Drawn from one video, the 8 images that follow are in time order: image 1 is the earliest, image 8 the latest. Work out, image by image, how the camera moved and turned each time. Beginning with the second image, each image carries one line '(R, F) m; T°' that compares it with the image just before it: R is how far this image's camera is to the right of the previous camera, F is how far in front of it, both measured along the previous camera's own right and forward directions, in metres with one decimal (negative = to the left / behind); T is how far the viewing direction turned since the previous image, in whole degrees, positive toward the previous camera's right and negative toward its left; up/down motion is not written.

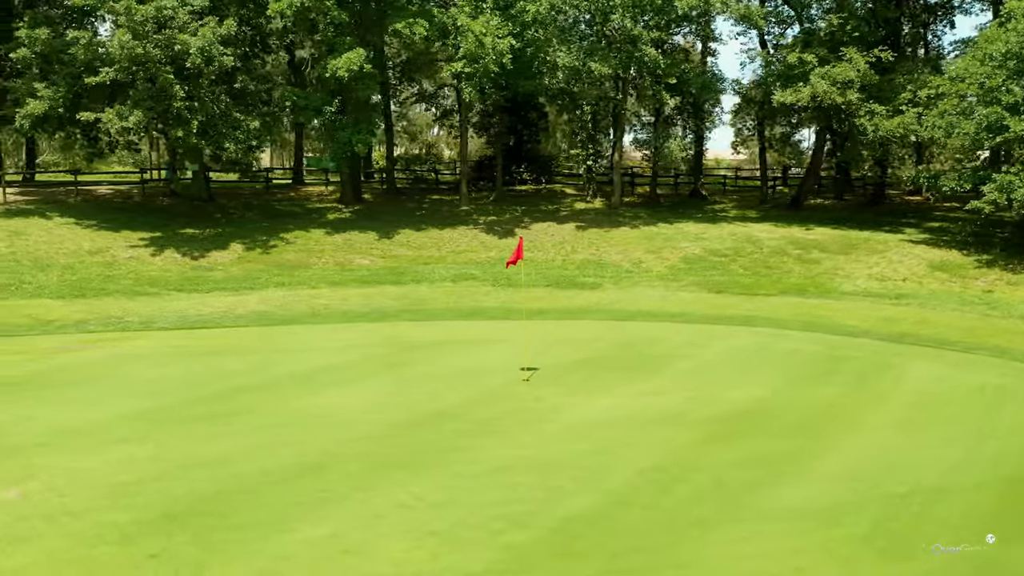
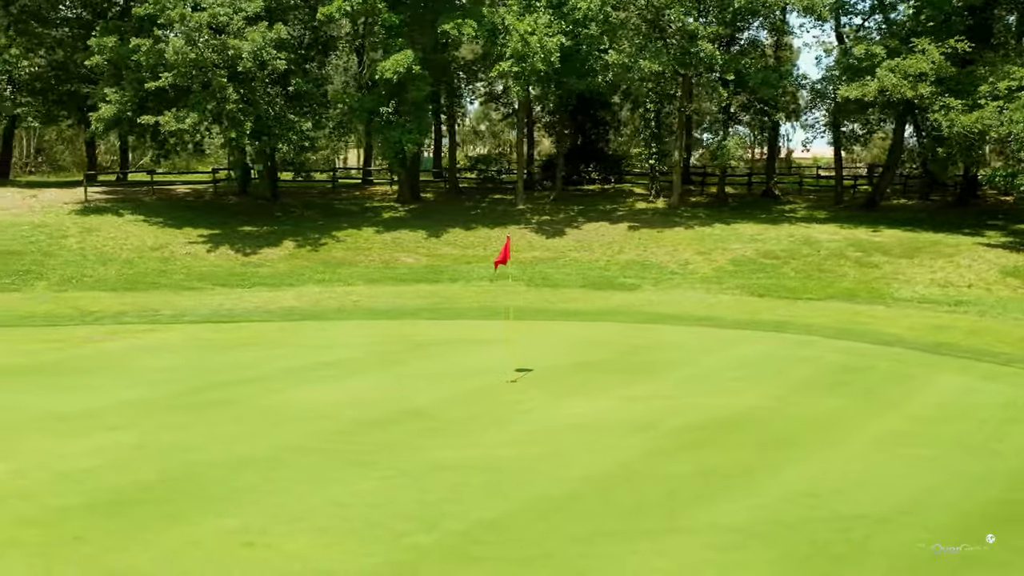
(+1.5, +0.2) m; -7°
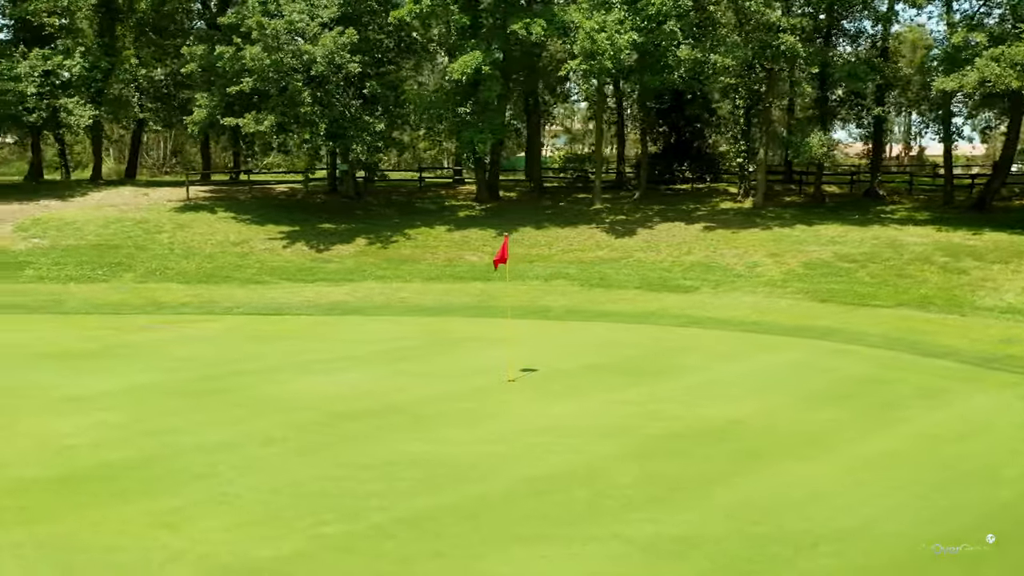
(+1.7, +0.2) m; -9°
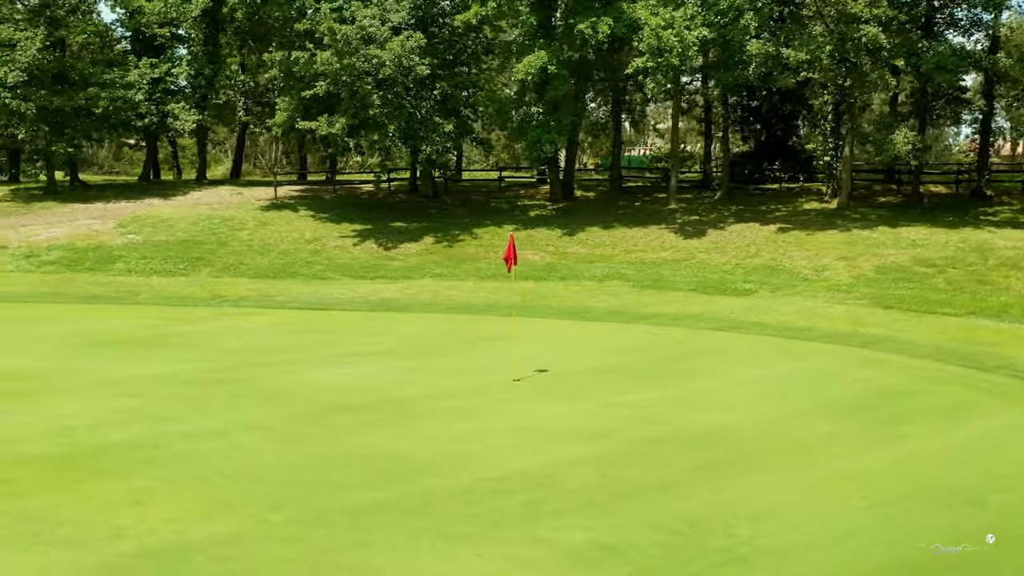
(+1.4, +0.1) m; -8°
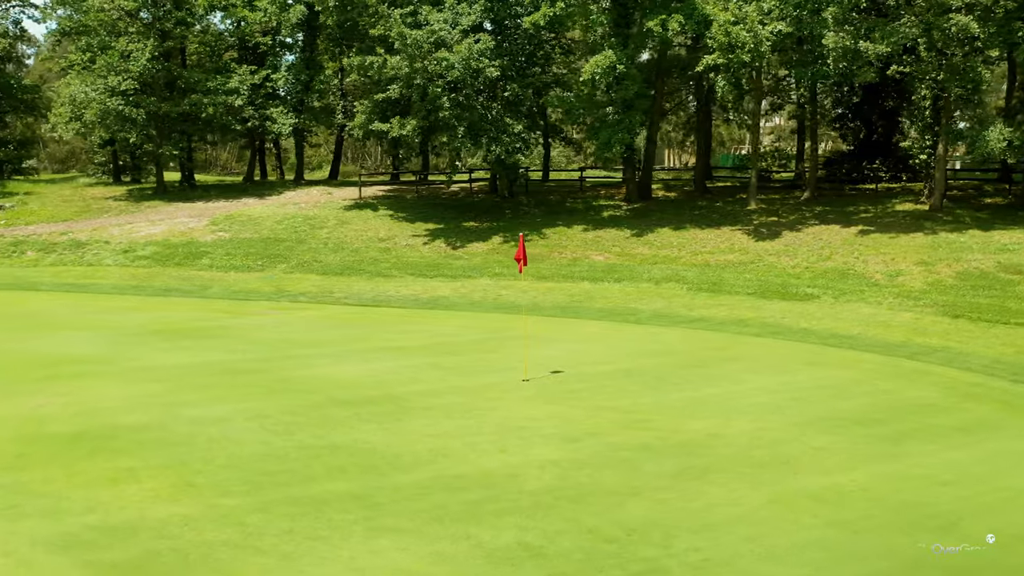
(+1.4, 0.0) m; -8°
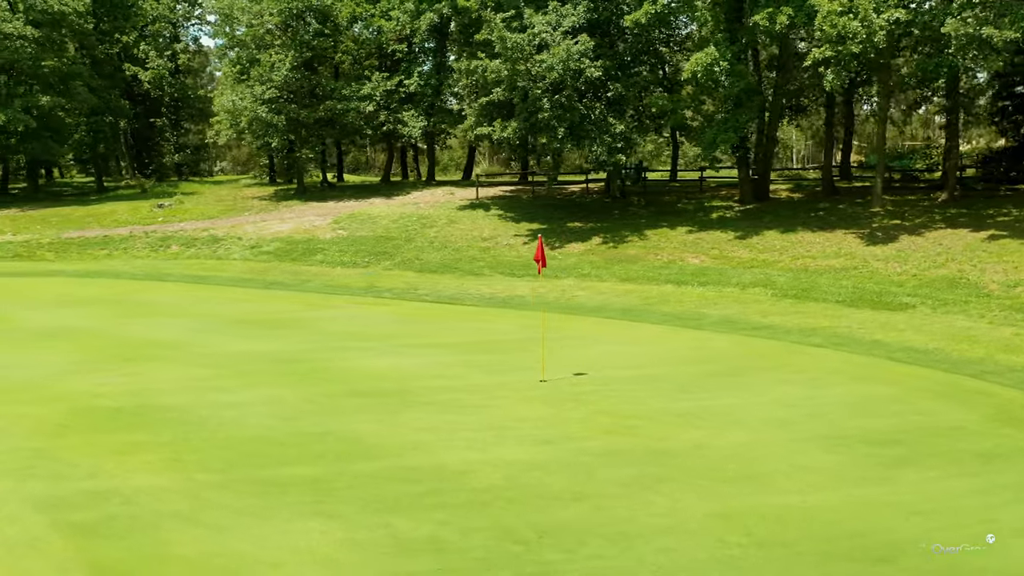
(+1.9, +0.1) m; -12°
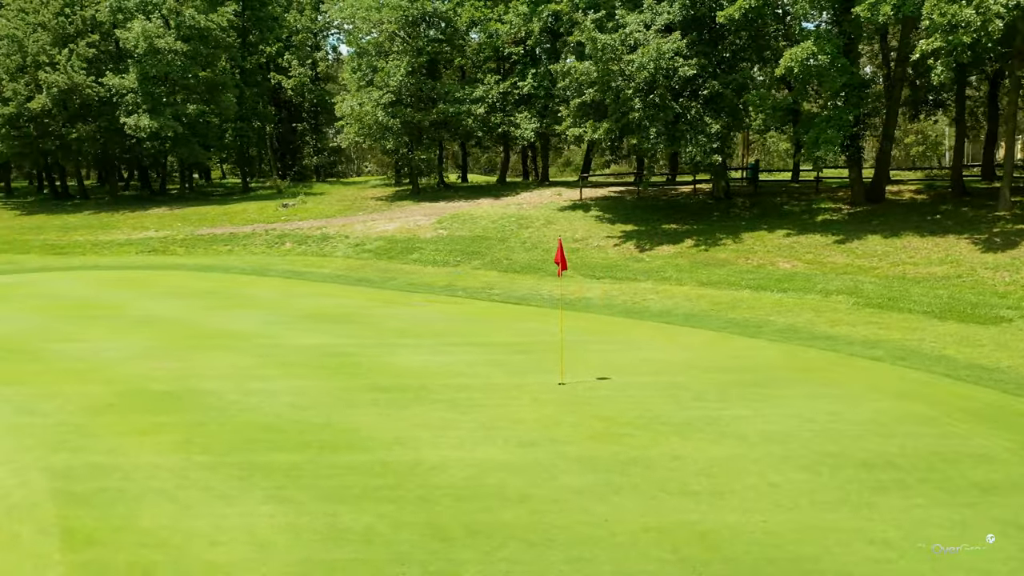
(+1.7, +0.1) m; -10°
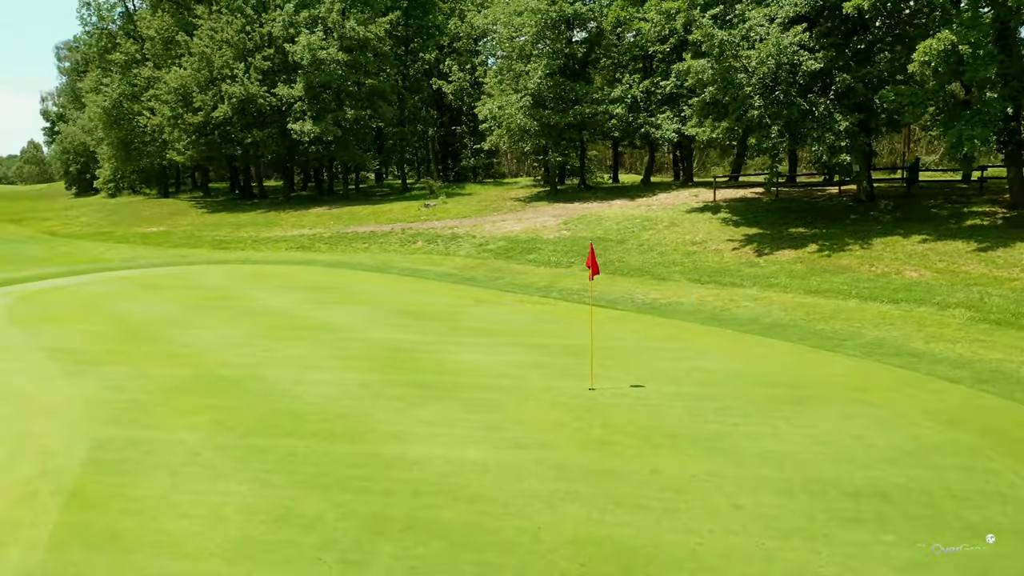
(+1.9, +0.2) m; -13°
